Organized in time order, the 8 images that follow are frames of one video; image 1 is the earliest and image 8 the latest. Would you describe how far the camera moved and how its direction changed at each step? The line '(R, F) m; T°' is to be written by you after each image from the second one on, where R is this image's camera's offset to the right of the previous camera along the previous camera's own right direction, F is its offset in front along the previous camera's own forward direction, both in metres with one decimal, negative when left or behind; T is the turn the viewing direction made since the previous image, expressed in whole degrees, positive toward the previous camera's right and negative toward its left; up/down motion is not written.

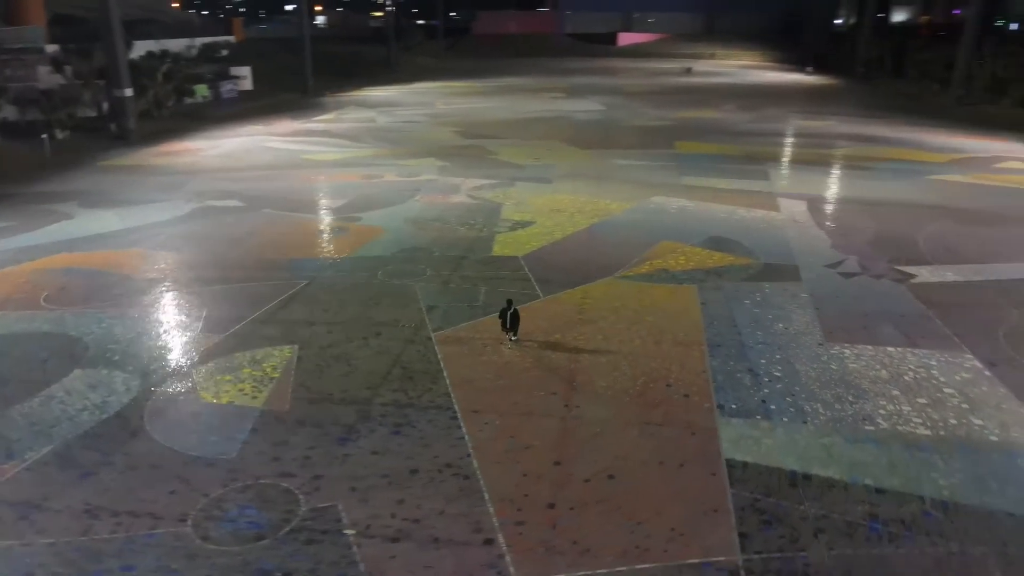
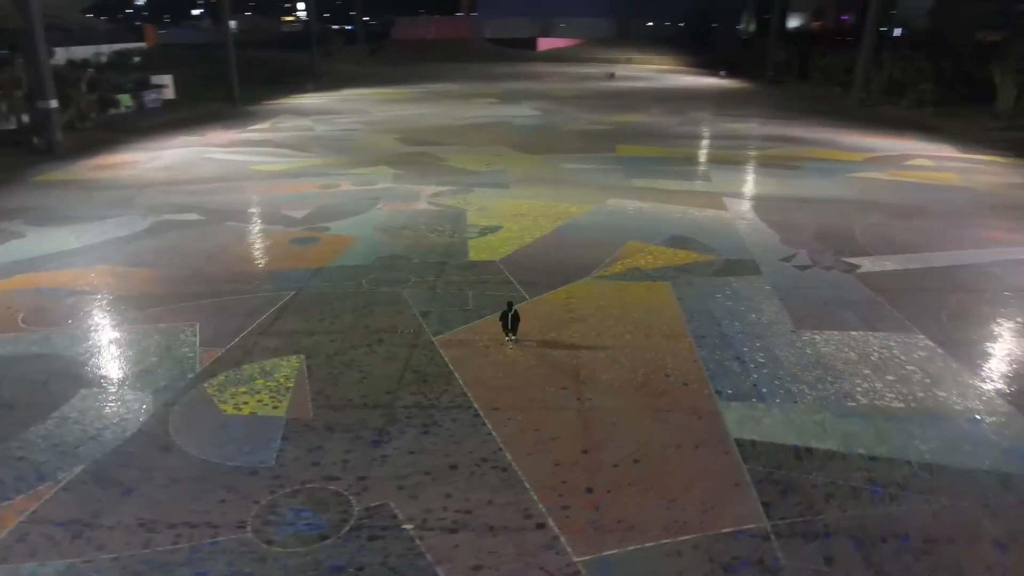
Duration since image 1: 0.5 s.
(-0.6, -0.2) m; +6°
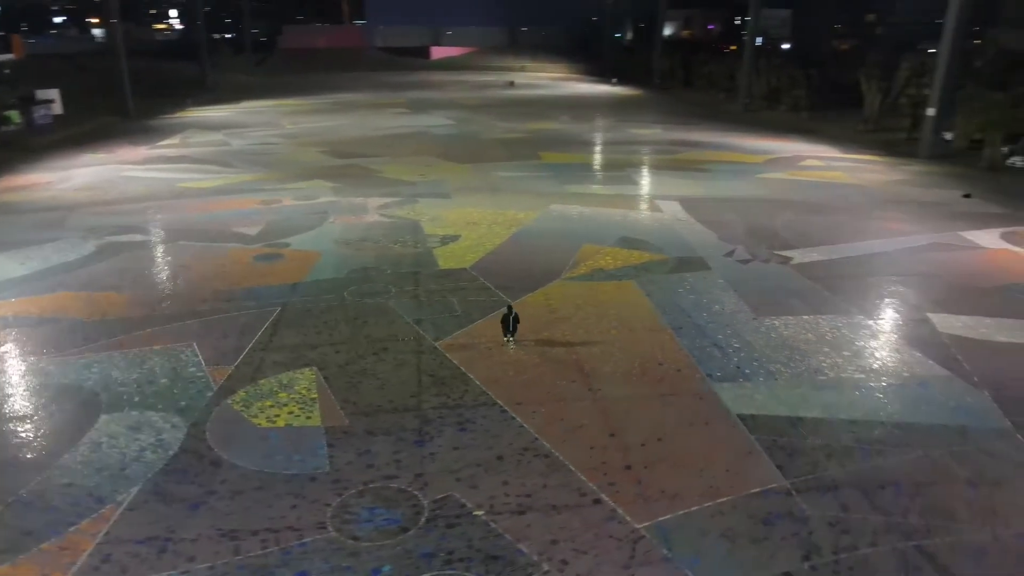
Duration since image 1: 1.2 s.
(-0.9, -0.3) m; +8°
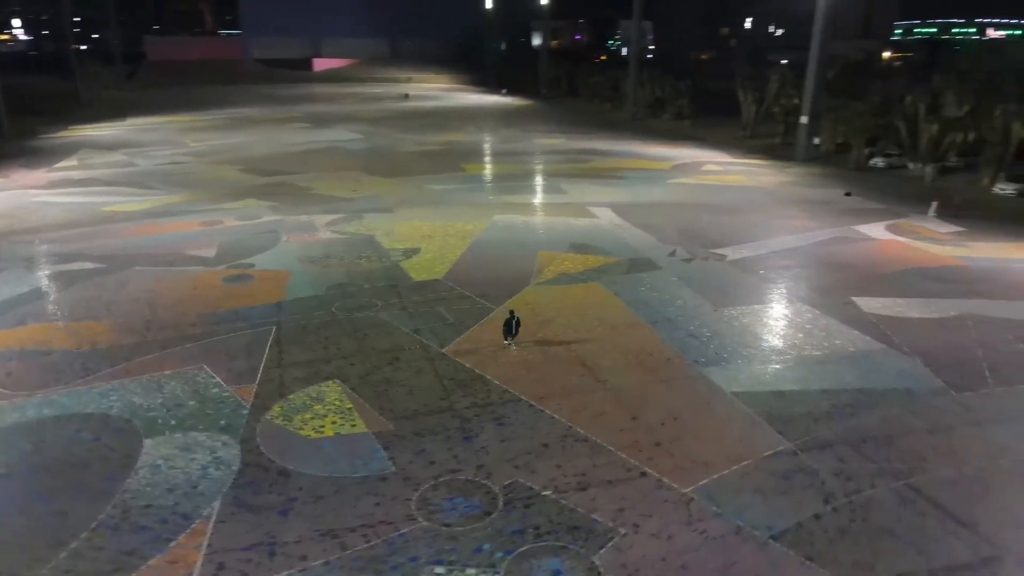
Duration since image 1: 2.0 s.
(-1.1, -0.4) m; +9°
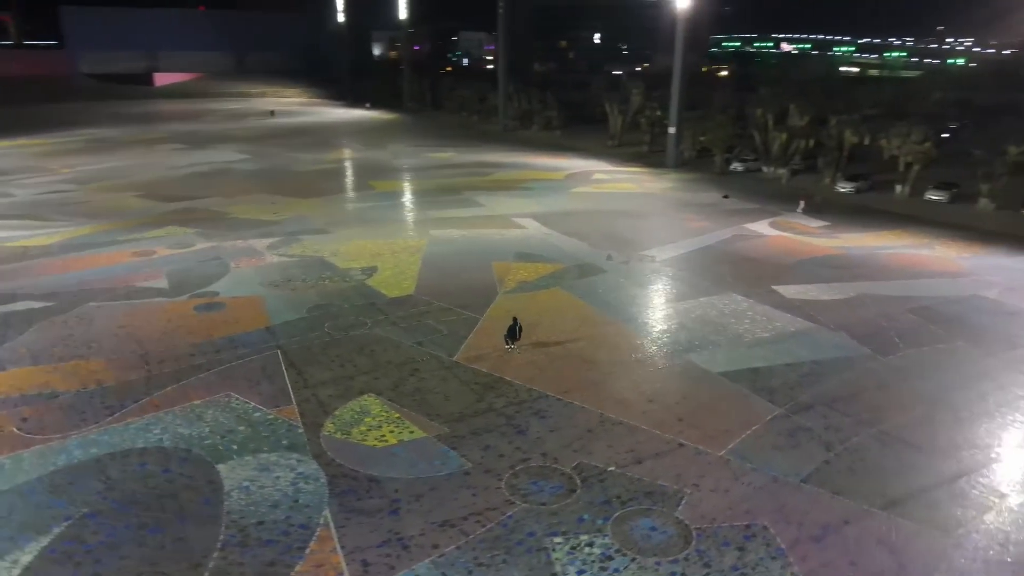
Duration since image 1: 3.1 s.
(-1.5, -0.5) m; +12°
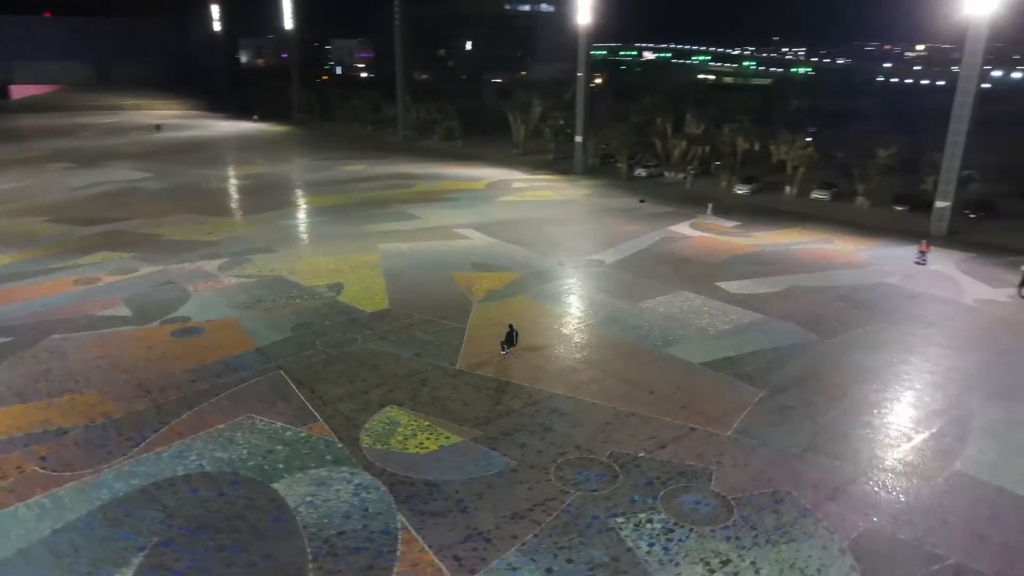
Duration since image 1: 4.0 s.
(-1.2, -0.4) m; +9°
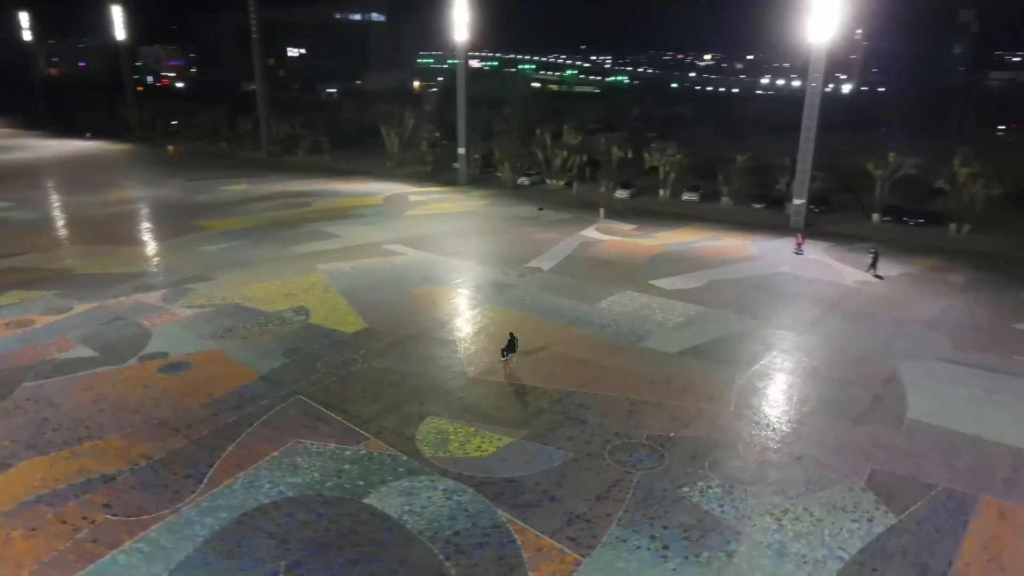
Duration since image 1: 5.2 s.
(-1.8, -0.4) m; +13°
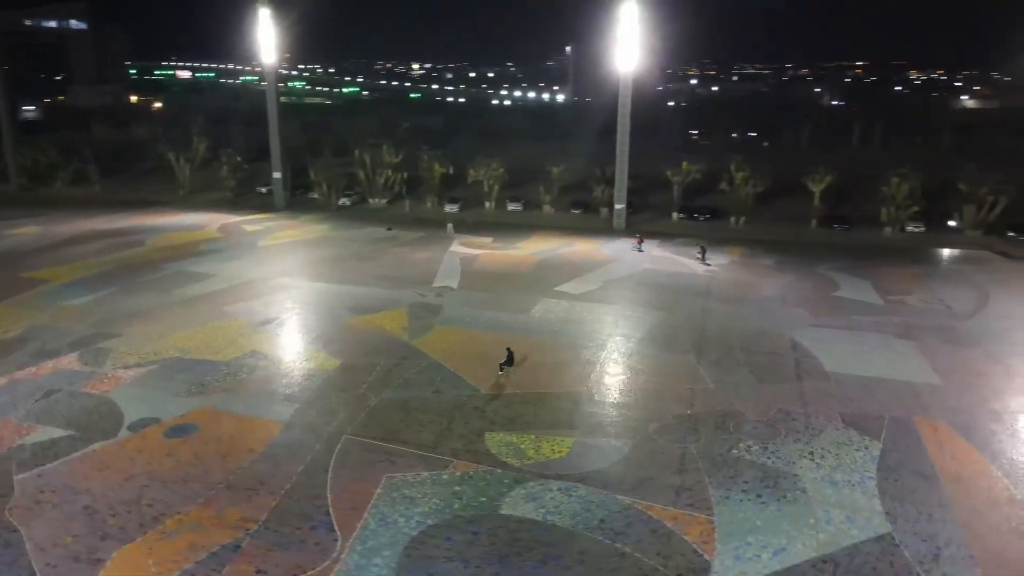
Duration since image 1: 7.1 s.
(-3.1, -0.2) m; +20°
